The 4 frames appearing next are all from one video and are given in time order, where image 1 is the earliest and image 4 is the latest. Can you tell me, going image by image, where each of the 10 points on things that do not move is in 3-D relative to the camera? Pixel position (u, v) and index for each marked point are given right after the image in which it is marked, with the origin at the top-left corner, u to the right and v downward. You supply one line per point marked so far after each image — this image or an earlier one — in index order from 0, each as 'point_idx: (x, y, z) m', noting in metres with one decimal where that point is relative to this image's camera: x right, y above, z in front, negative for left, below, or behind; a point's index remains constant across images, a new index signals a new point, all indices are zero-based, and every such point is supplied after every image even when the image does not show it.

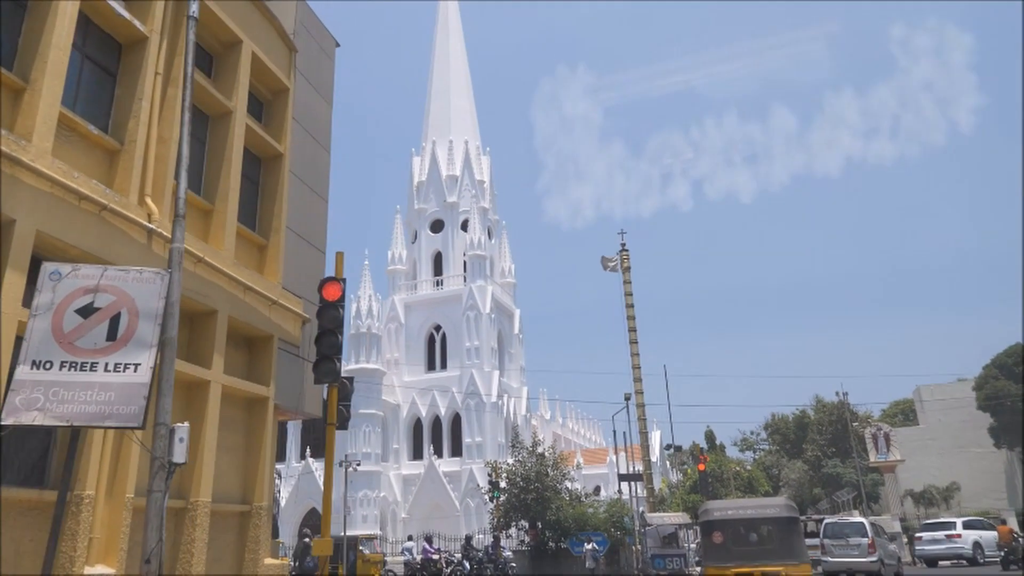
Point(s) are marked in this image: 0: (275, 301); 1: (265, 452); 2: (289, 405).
0: (-4.0, -0.2, +12.3) m
1: (-4.0, -2.6, +11.7) m
2: (-3.9, -2.0, +12.6) m
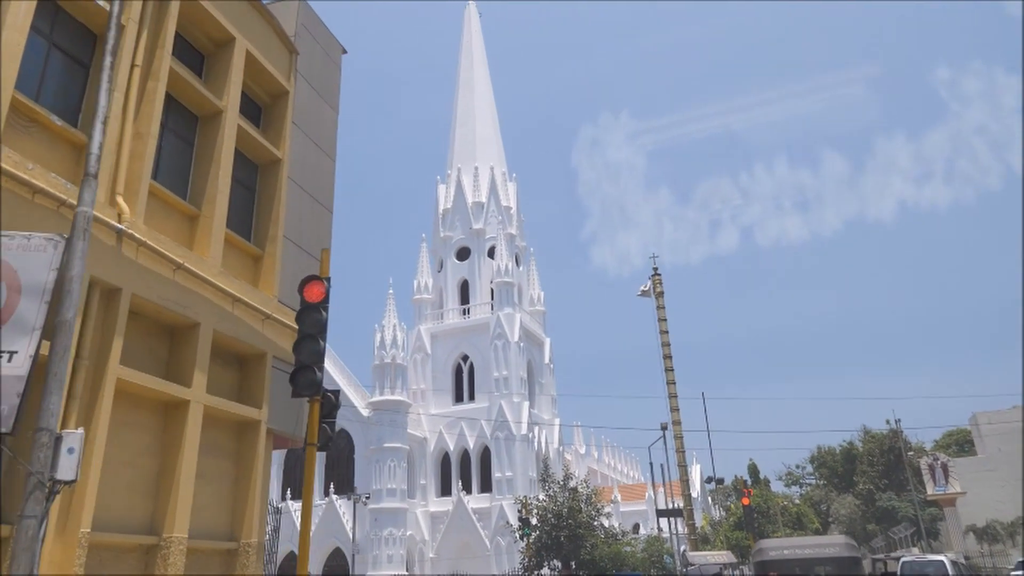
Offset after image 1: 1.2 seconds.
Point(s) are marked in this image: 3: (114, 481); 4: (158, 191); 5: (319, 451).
0: (-3.8, -0.4, +11.2) m
1: (-3.7, -2.8, +10.5) m
2: (-3.6, -2.2, +11.4) m
3: (-4.6, -2.2, +8.5) m
4: (-4.7, +1.3, +9.6) m
5: (-2.0, -1.7, +7.6) m
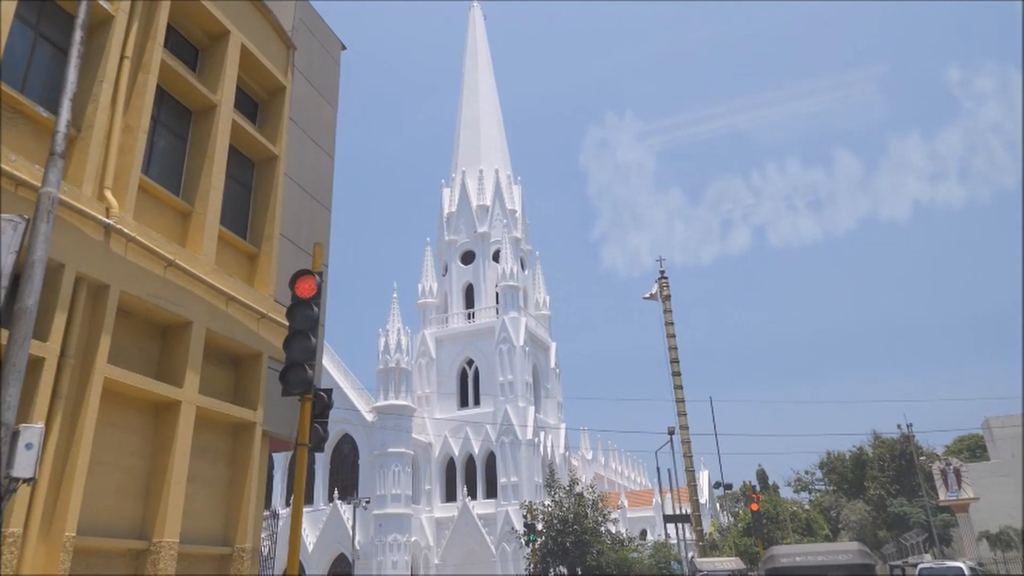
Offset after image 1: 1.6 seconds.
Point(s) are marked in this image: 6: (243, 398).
0: (-3.7, -0.4, +10.9) m
1: (-3.7, -2.8, +10.2) m
2: (-3.5, -2.2, +11.1) m
3: (-4.6, -2.2, +8.2) m
4: (-4.7, +1.3, +9.4) m
5: (-2.0, -1.7, +7.3) m
6: (-3.9, -1.6, +10.6) m
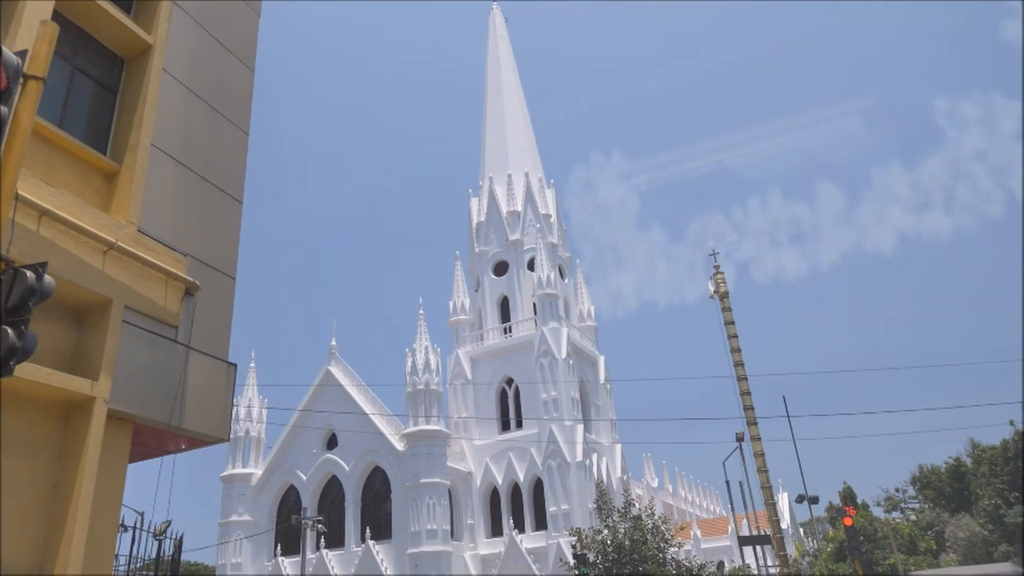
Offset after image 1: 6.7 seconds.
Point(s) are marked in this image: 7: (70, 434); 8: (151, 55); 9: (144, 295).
0: (-4.1, +0.4, +7.6) m
1: (-4.0, -1.9, +6.7) m
2: (-3.8, -1.4, +7.7) m
3: (-5.1, -1.3, +4.8) m
4: (-5.3, +2.2, +6.2) m
5: (-2.6, -0.5, +3.8) m
6: (-4.3, -0.8, +7.2) m
7: (-4.2, -1.4, +6.9) m
8: (-4.4, +2.9, +8.9) m
9: (-4.0, -0.1, +7.9) m
